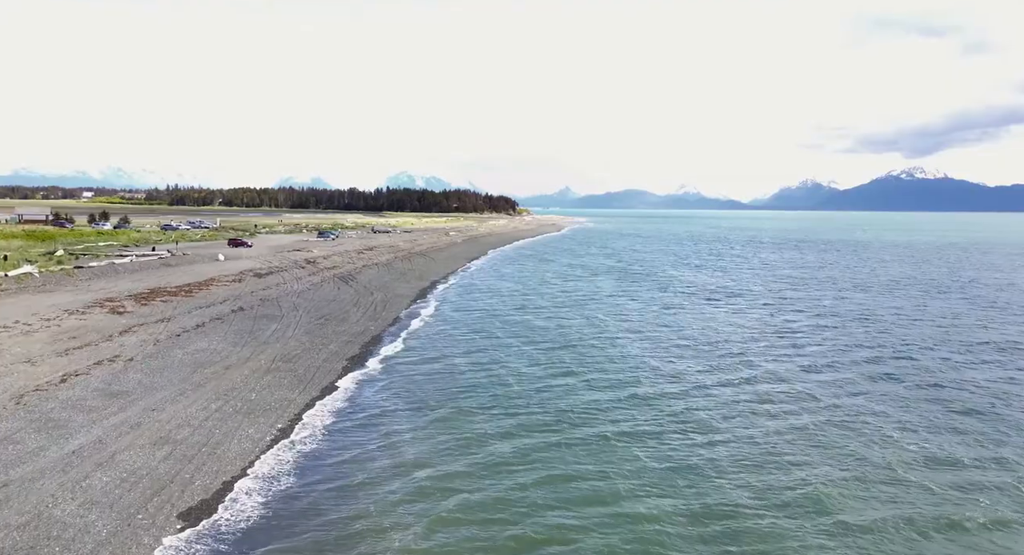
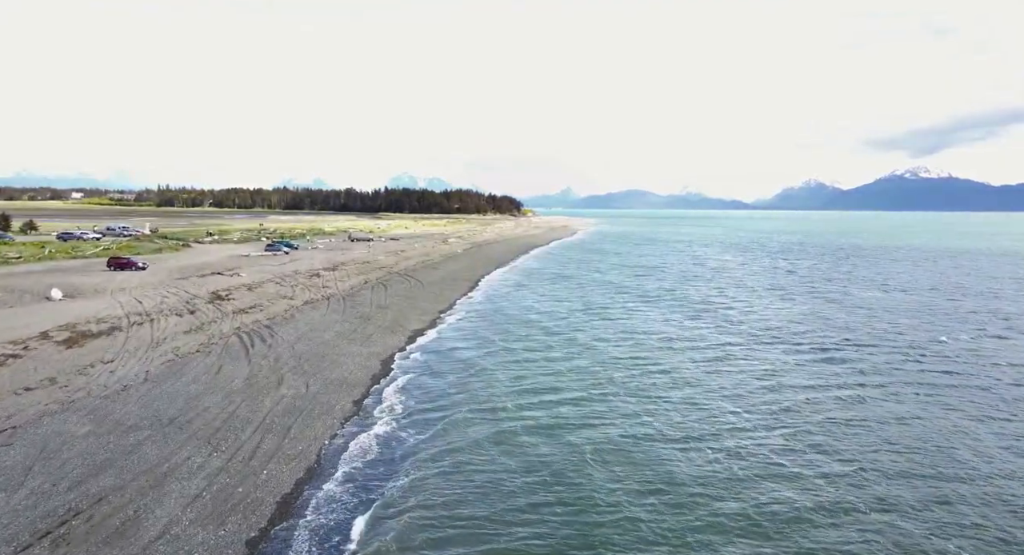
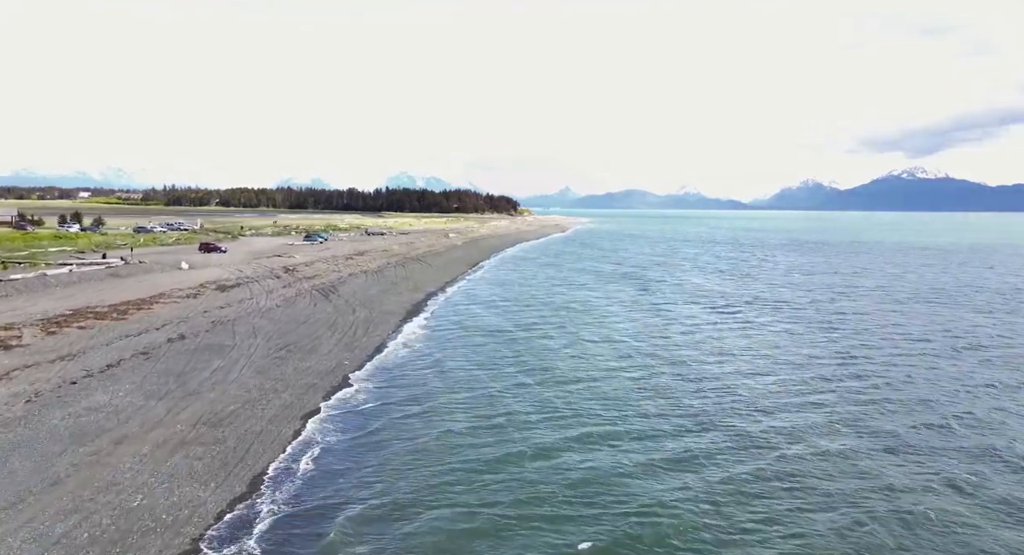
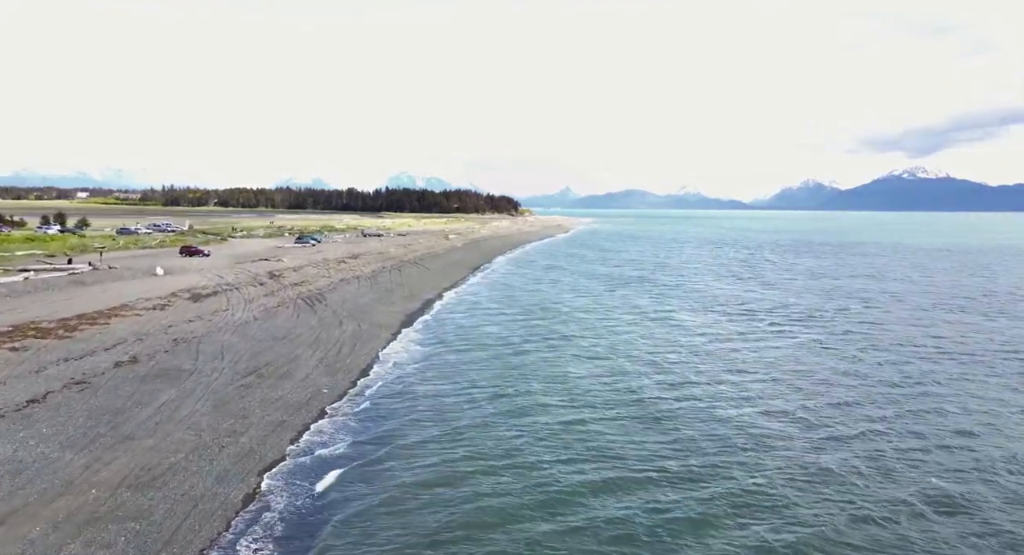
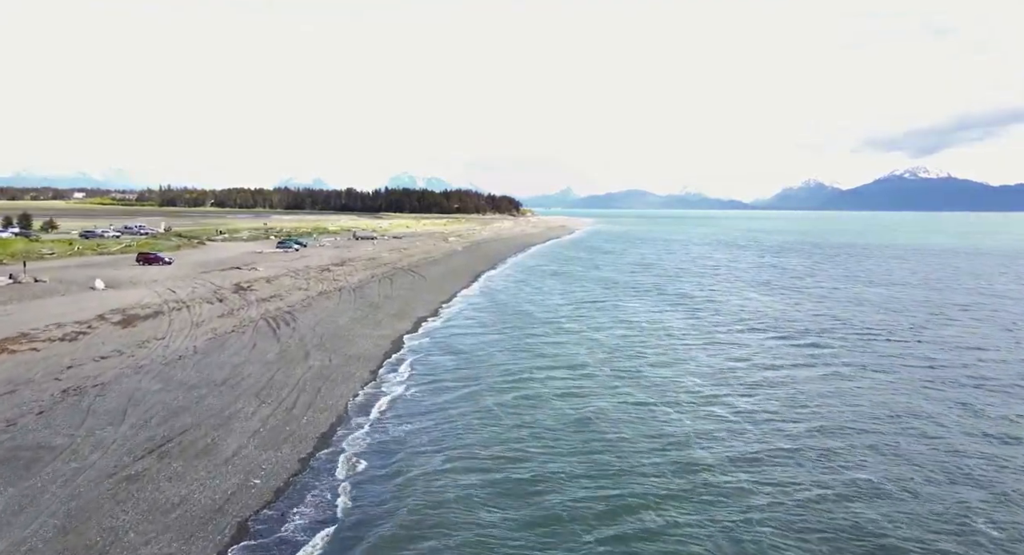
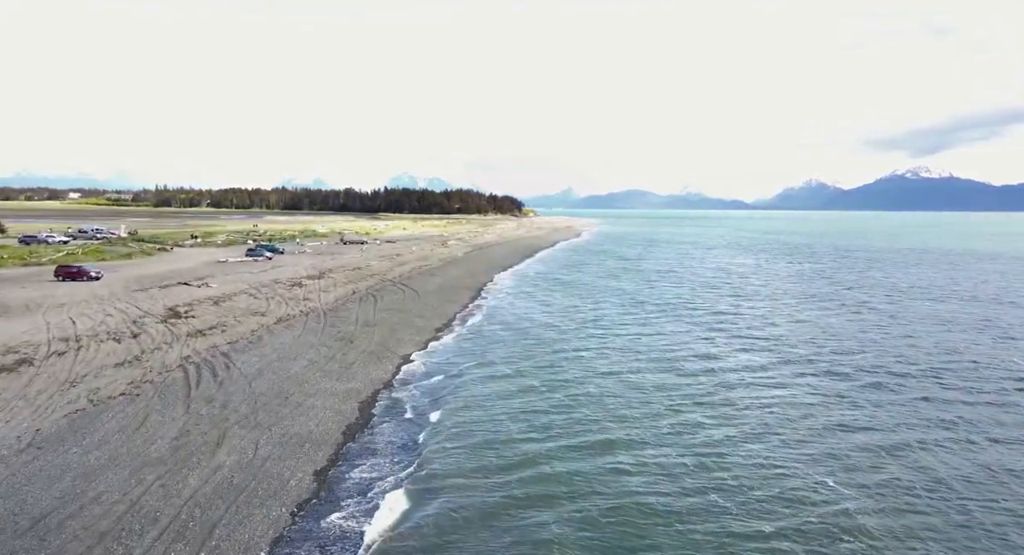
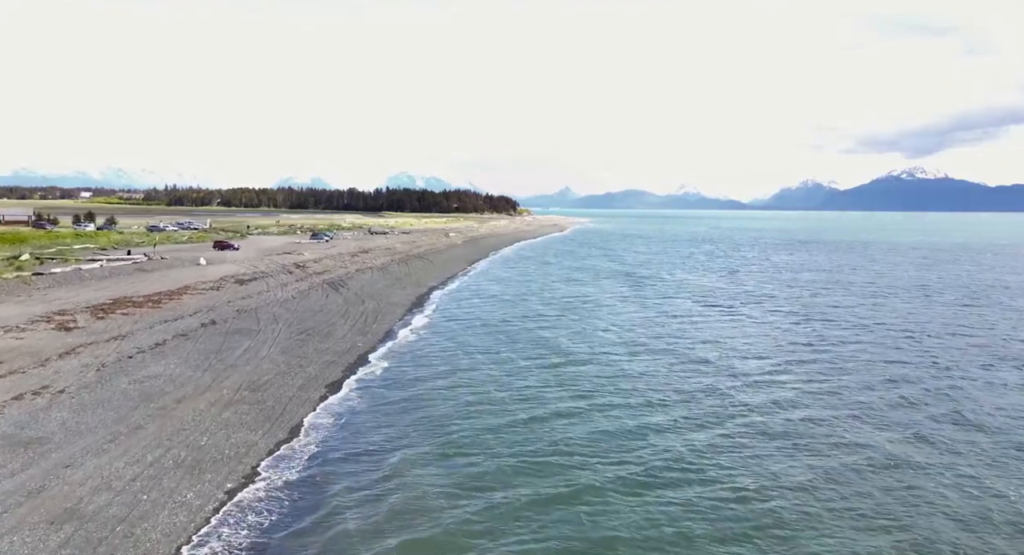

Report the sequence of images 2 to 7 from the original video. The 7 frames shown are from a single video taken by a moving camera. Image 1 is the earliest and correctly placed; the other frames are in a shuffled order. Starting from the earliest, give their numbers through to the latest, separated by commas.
7, 3, 4, 5, 2, 6
